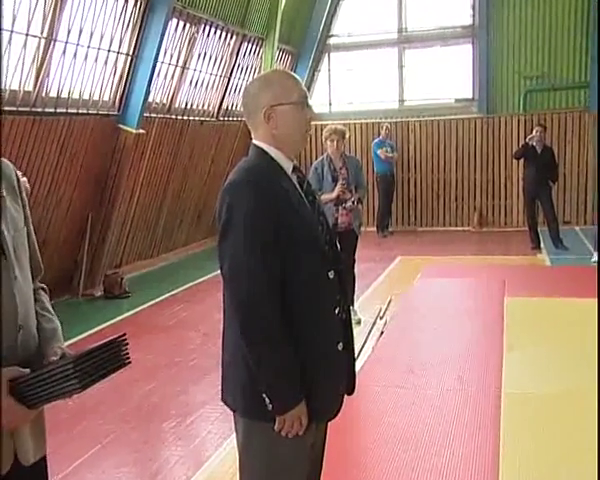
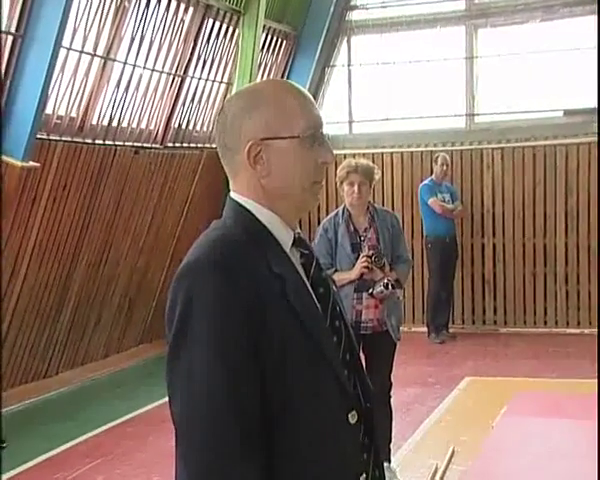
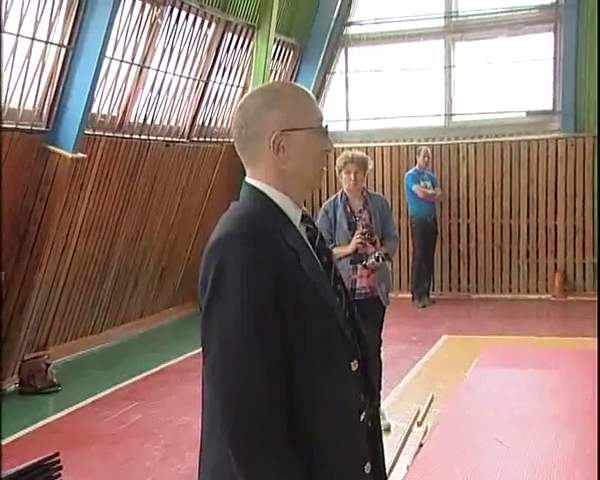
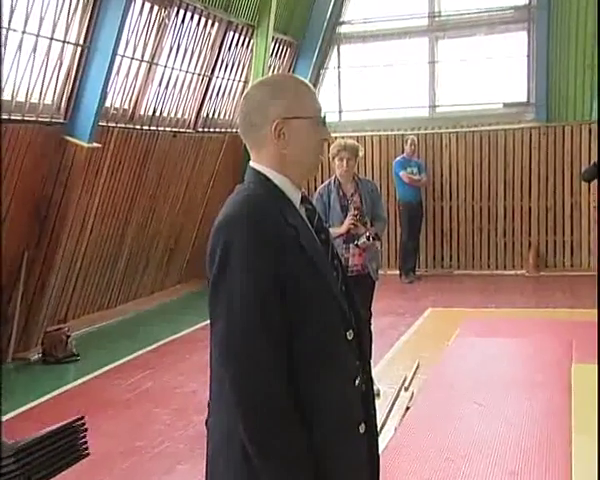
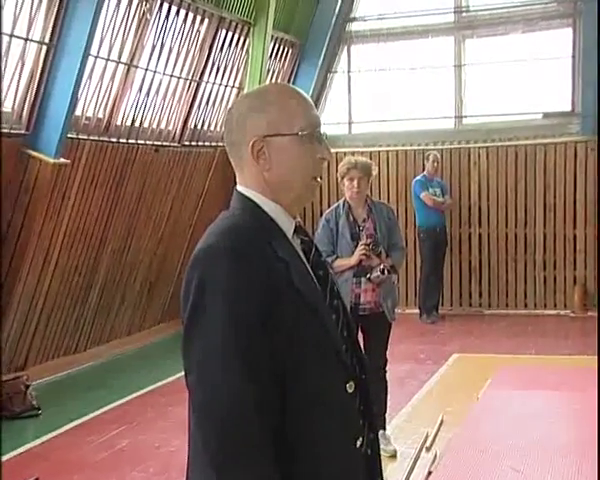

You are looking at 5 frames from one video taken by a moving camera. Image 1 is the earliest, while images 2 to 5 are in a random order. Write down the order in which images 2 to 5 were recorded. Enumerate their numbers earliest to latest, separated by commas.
4, 3, 5, 2
